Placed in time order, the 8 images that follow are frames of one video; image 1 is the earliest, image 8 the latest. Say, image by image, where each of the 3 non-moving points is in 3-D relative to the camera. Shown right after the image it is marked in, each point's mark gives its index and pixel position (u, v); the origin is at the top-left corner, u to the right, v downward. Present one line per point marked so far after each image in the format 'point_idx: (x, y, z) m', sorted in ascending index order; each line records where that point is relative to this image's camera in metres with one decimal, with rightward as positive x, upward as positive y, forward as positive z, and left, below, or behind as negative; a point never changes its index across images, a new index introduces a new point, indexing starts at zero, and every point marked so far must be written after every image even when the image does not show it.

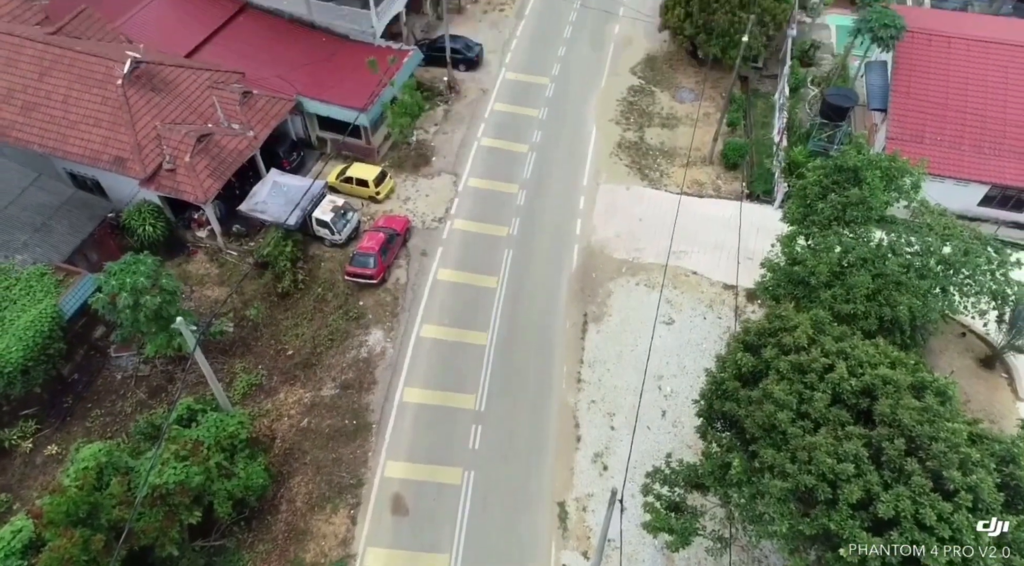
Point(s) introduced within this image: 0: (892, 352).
0: (+8.3, -1.5, +15.0) m
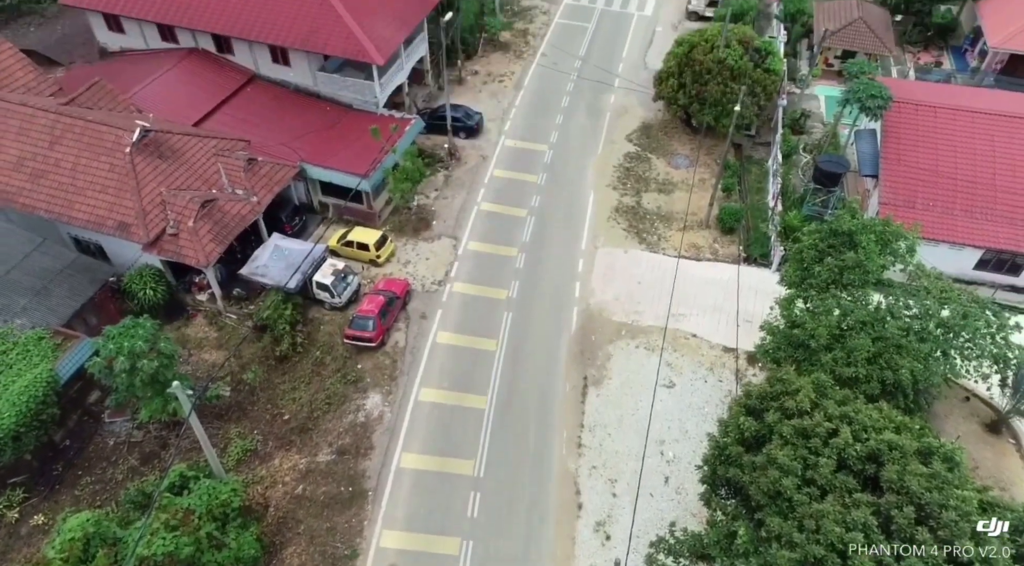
0: (+8.3, -2.9, +14.8) m
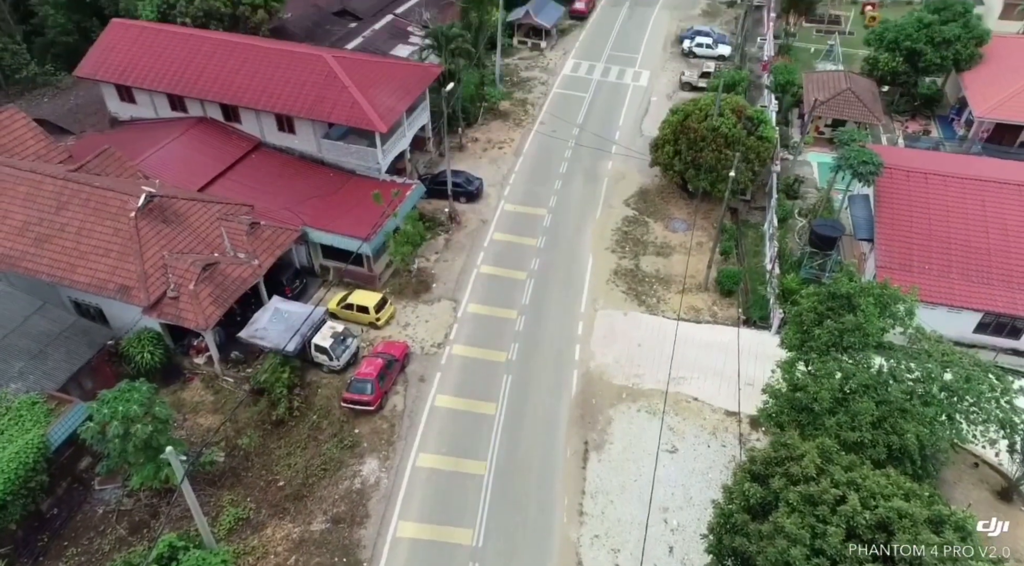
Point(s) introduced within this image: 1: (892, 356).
0: (+8.3, -4.3, +14.5) m
1: (+9.7, -1.9, +17.5) m
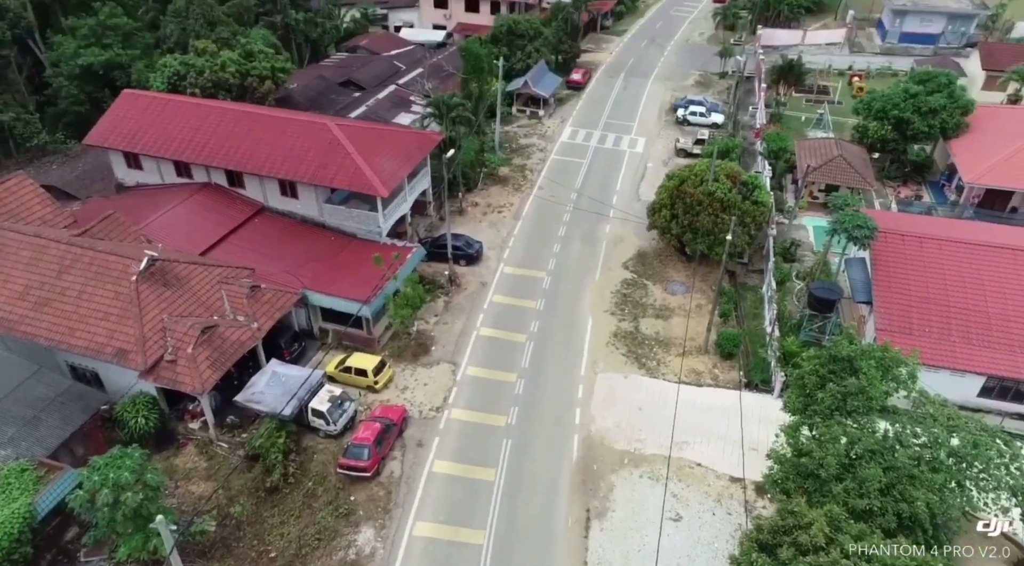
0: (+8.3, -5.6, +14.1) m
1: (+9.7, -3.5, +17.3) m
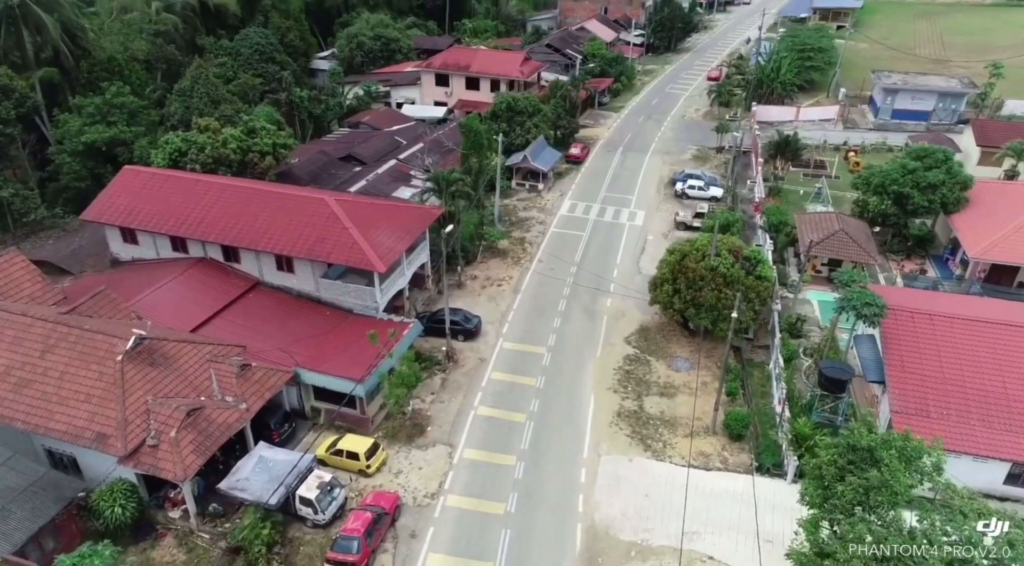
0: (+8.3, -7.2, +12.7) m
1: (+9.7, -5.5, +16.1) m
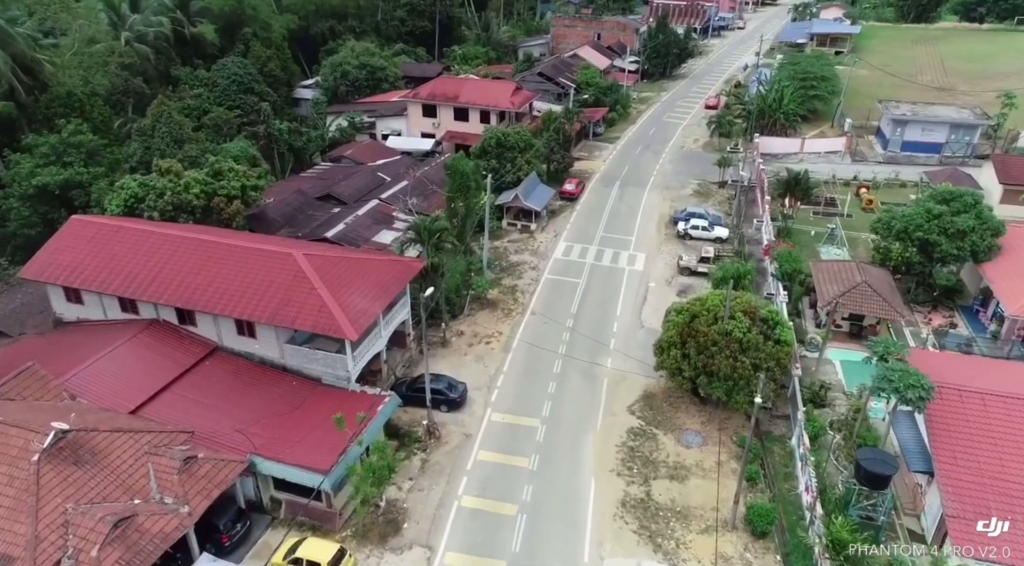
0: (+8.1, -9.3, +9.1) m
1: (+9.4, -7.7, +12.5) m
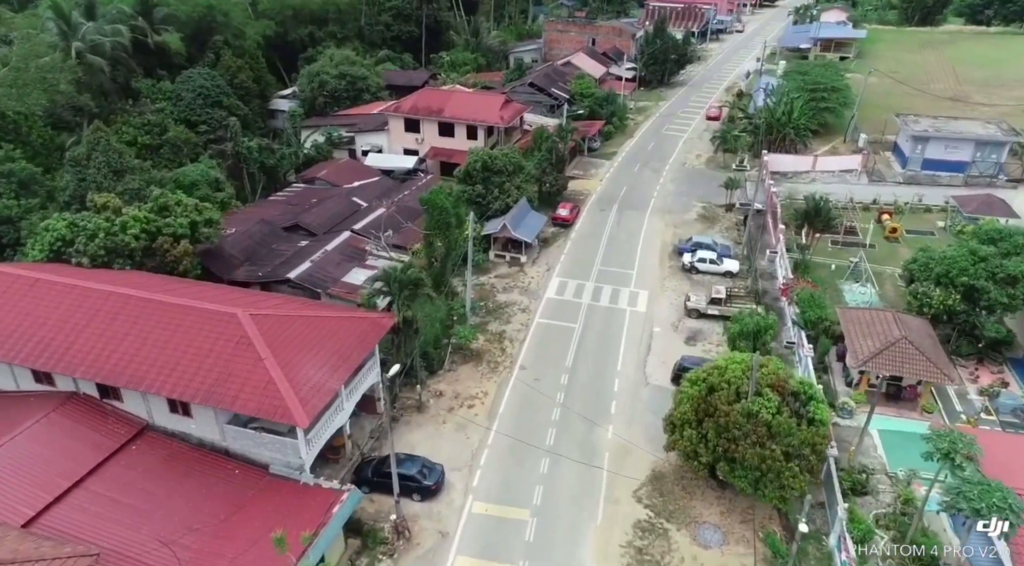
0: (+7.7, -11.7, +4.6) m
1: (+9.0, -10.0, +8.1) m
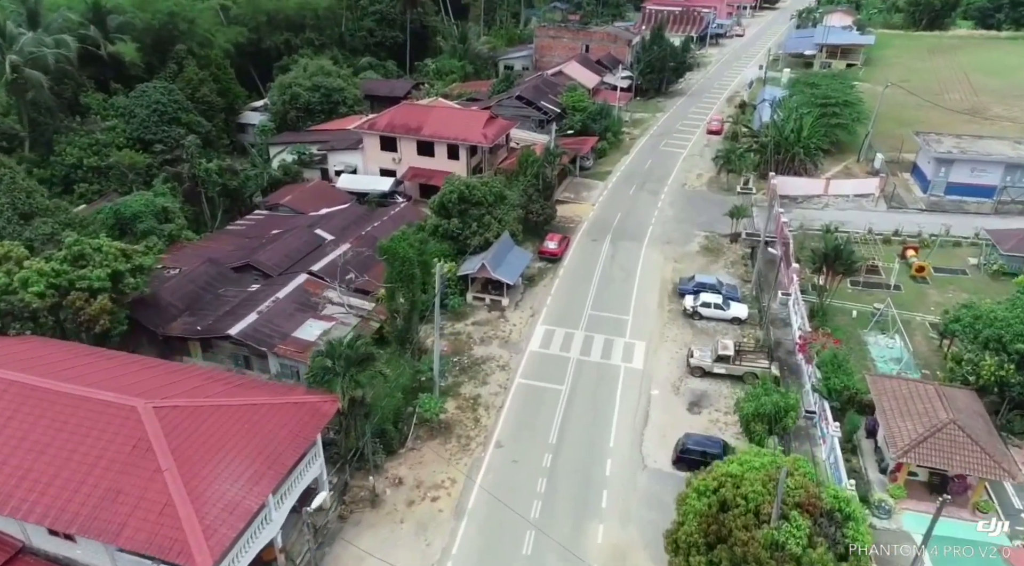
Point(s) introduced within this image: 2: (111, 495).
0: (+6.8, -14.2, -0.1) m
1: (+8.1, -12.5, +3.3) m
2: (-10.8, -5.8, +18.4) m
